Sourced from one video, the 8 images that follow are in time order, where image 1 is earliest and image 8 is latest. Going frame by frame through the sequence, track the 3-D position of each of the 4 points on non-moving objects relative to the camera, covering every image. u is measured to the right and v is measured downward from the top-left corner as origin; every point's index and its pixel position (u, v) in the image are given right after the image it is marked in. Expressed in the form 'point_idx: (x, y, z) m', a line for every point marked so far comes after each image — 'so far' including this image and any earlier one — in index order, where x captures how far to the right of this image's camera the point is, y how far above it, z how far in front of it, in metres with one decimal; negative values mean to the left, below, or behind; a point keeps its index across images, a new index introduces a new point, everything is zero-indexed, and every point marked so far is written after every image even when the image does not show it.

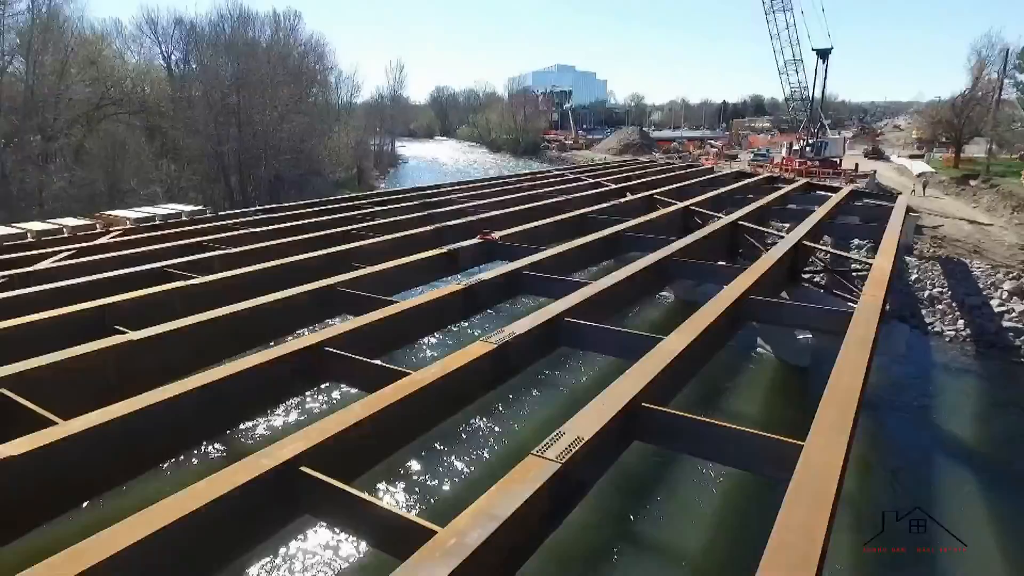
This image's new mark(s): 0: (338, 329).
0: (-1.4, -0.4, +5.2) m
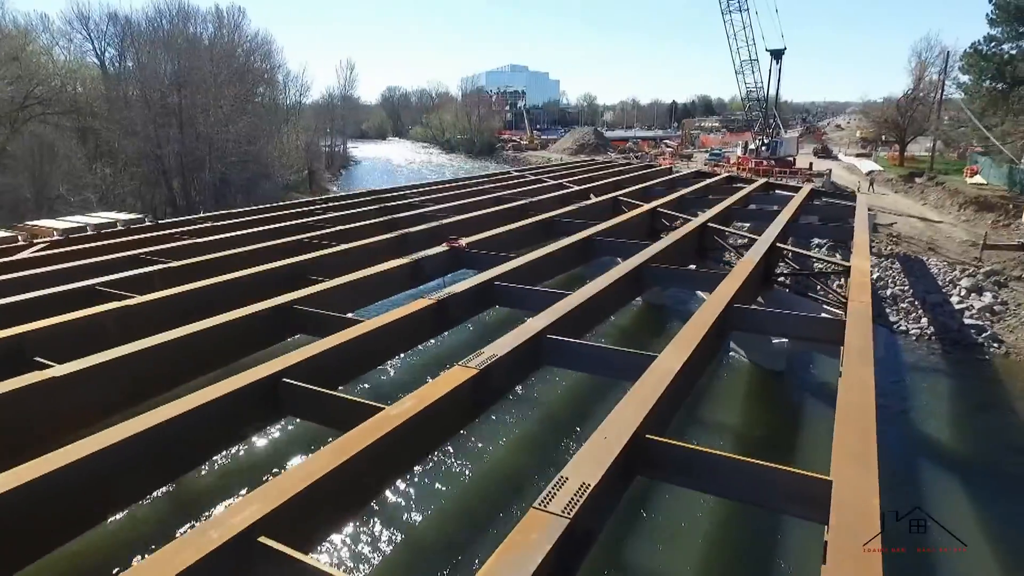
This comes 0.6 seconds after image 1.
0: (-1.6, -0.5, +4.6) m
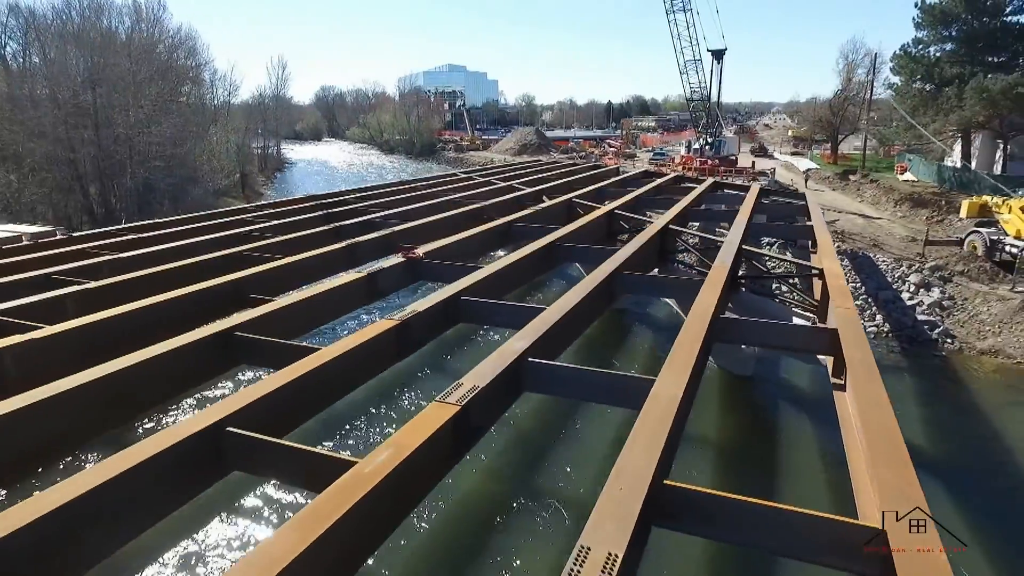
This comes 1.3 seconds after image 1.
0: (-1.7, -0.7, +4.0) m
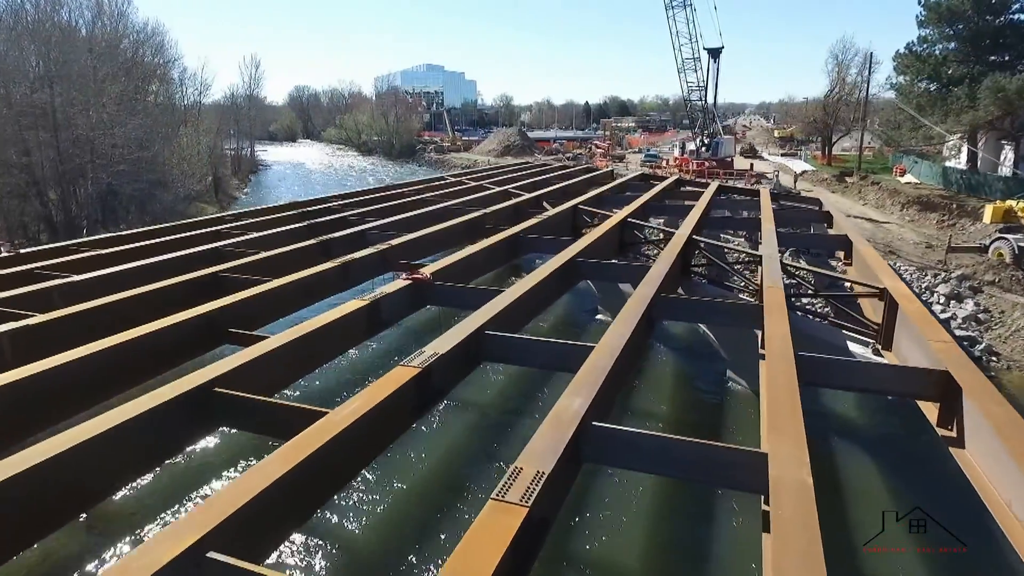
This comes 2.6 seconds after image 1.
0: (-1.3, -1.0, +2.9) m
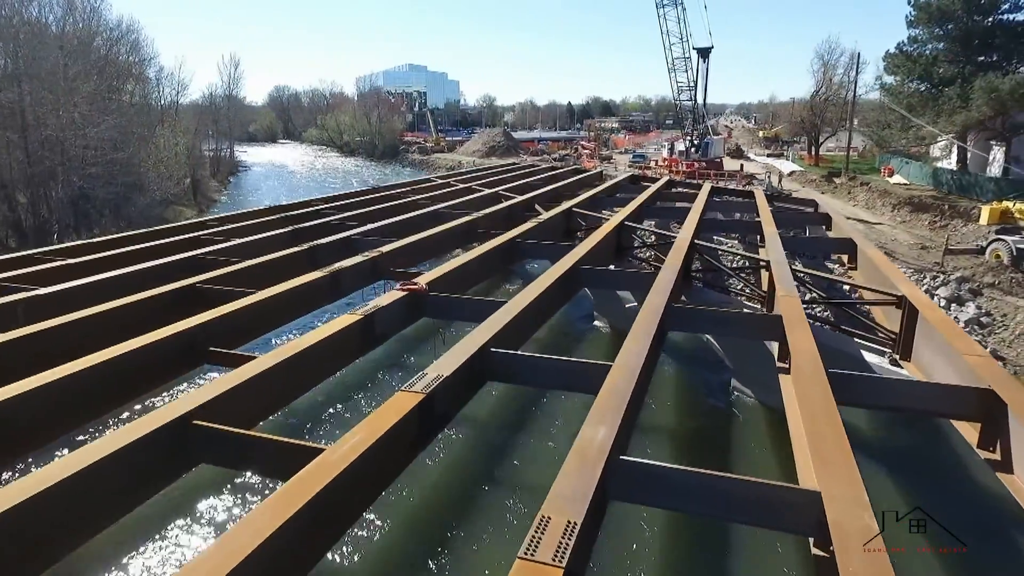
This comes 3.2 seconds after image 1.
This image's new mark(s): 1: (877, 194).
0: (-1.2, -1.1, +2.5) m
1: (+11.3, +2.9, +19.1) m
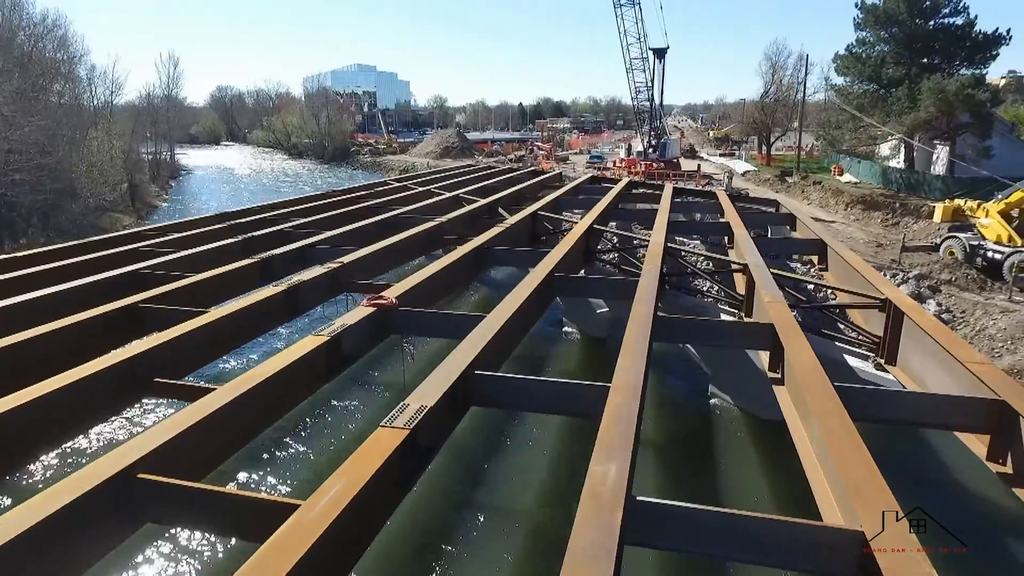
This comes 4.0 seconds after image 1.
0: (-1.1, -1.2, +2.0) m
1: (+10.1, +3.0, +19.5) m
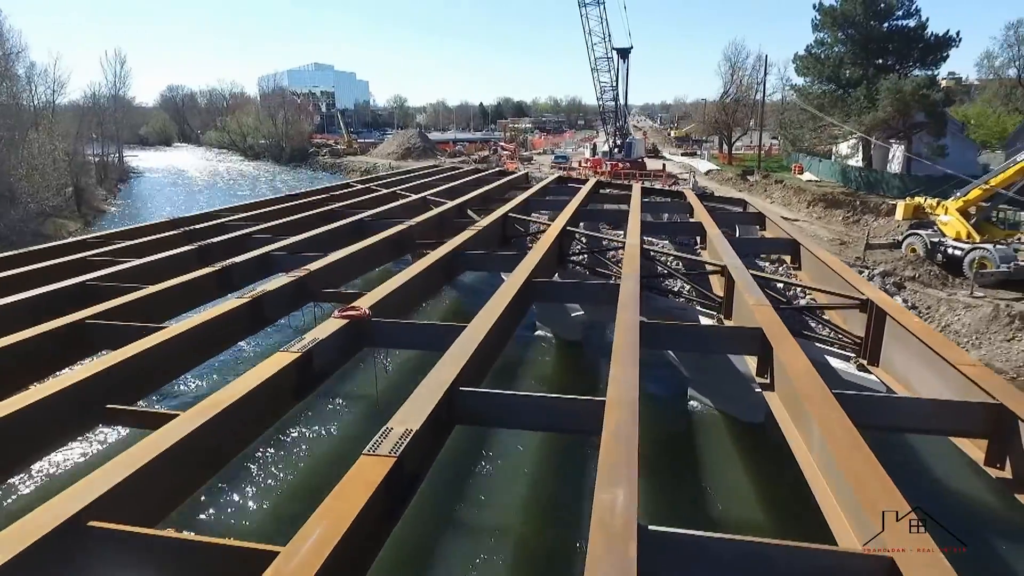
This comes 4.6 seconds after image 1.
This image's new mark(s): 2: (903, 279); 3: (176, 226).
0: (-1.1, -1.3, +1.7) m
1: (+9.0, +3.1, +19.8) m
2: (+7.5, +0.2, +11.8) m
3: (-5.6, +1.0, +10.2) m
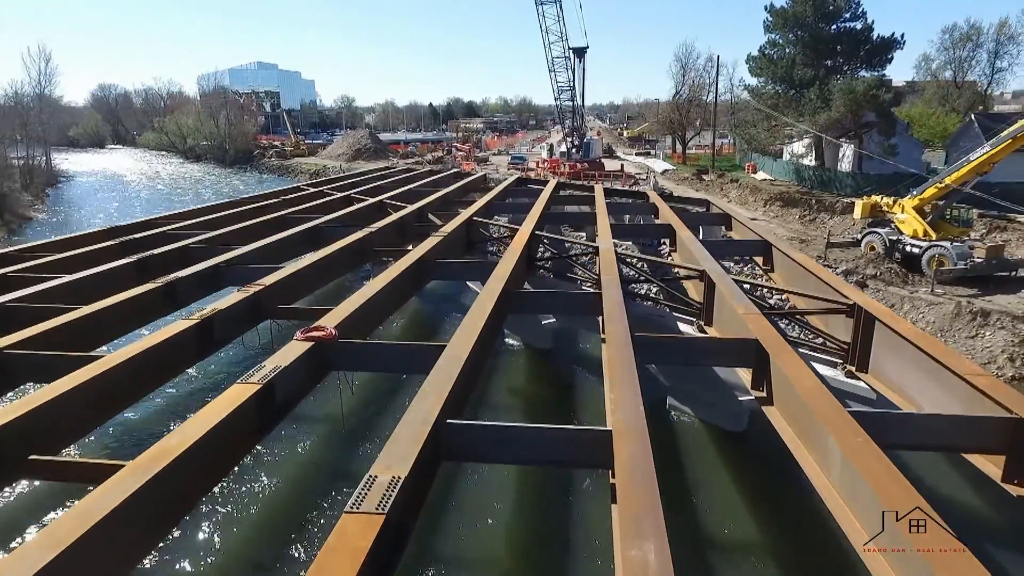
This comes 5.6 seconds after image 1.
0: (-0.9, -1.5, +1.2) m
1: (+7.7, +3.2, +20.0) m
2: (+6.8, +0.2, +11.9) m
3: (-6.1, +0.8, +9.4) m
